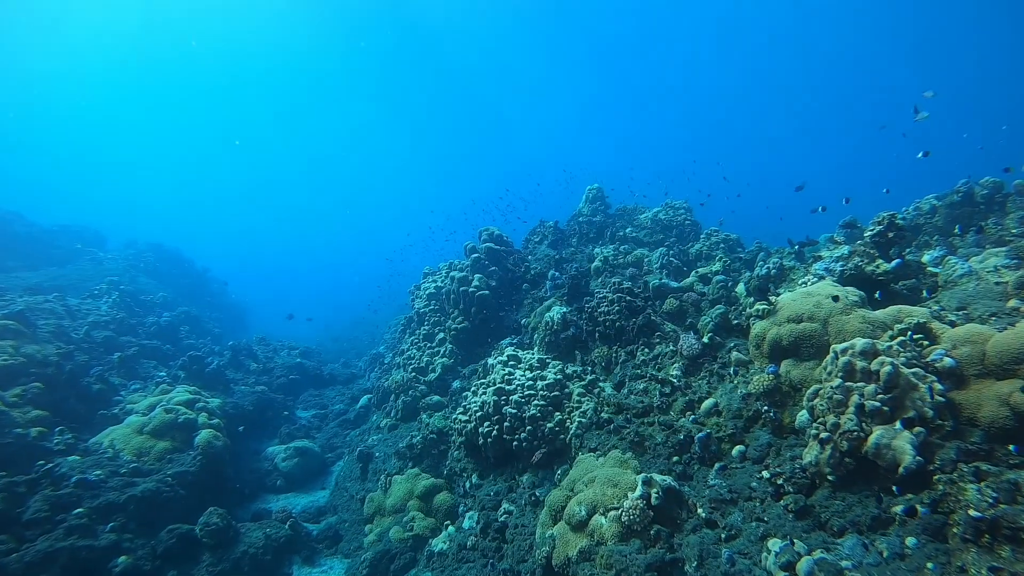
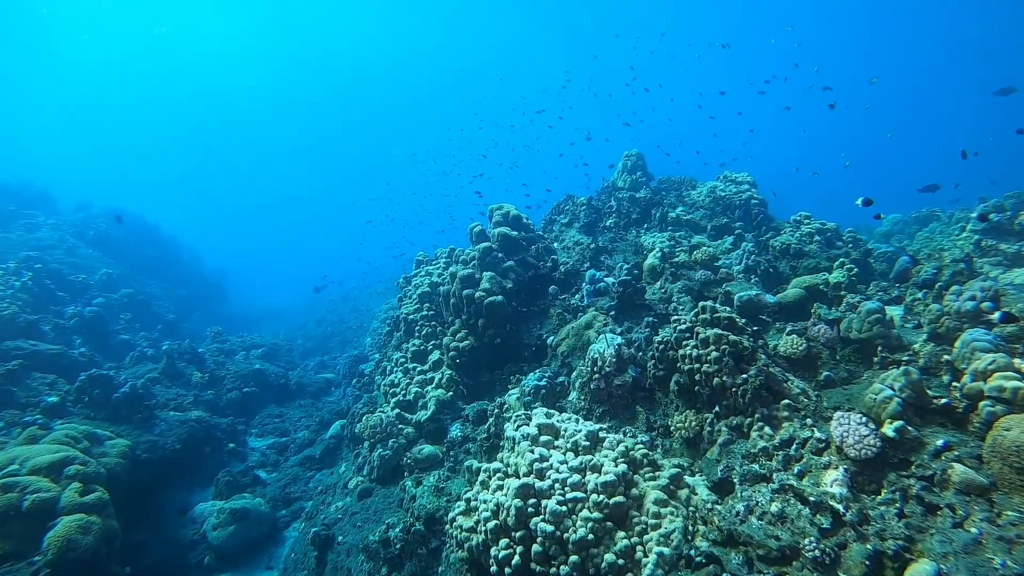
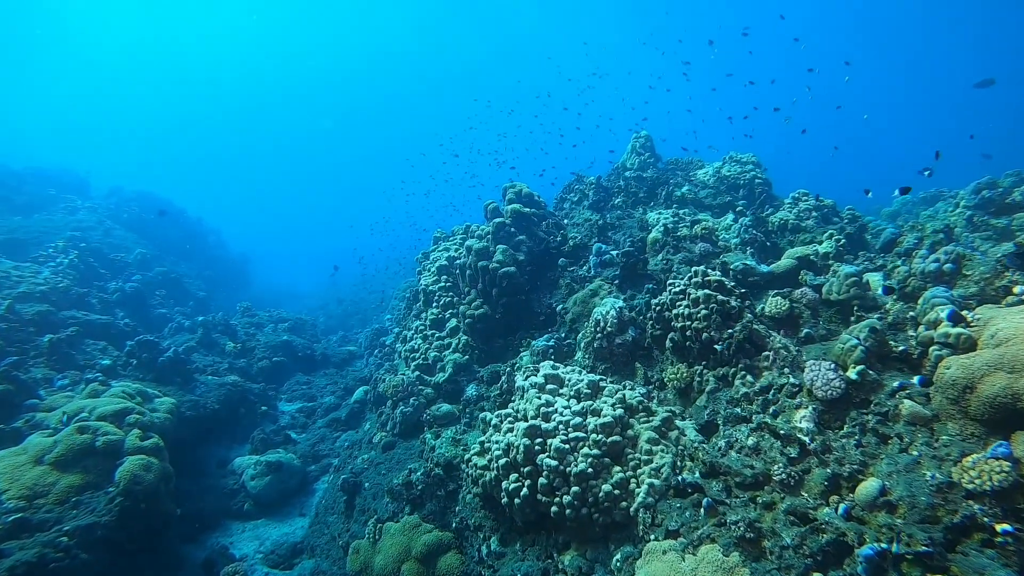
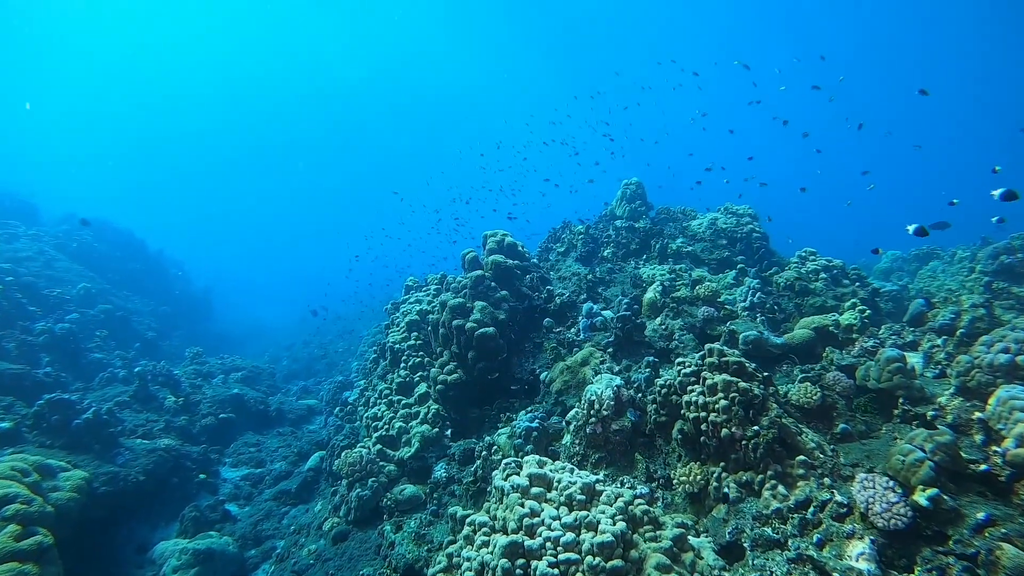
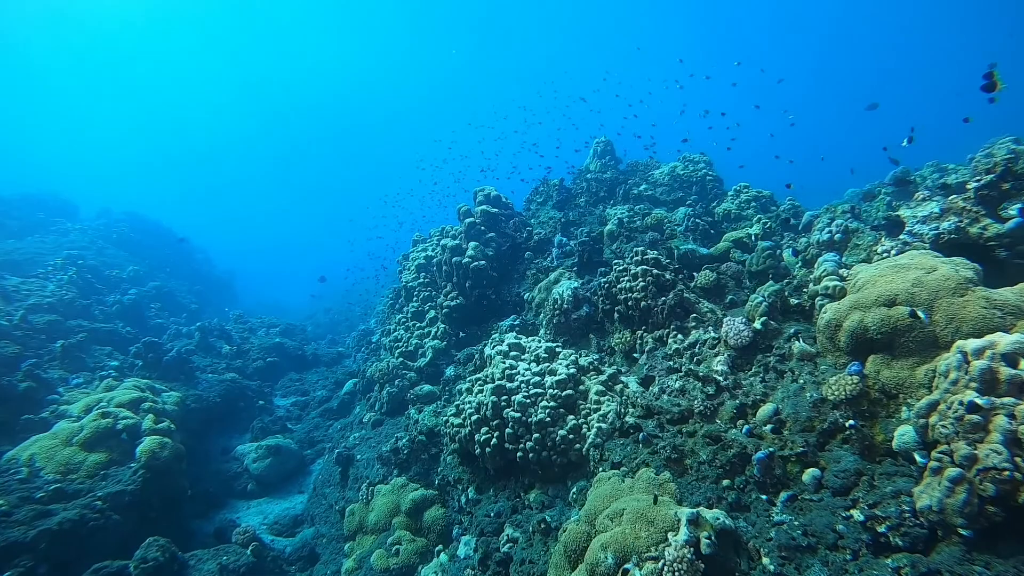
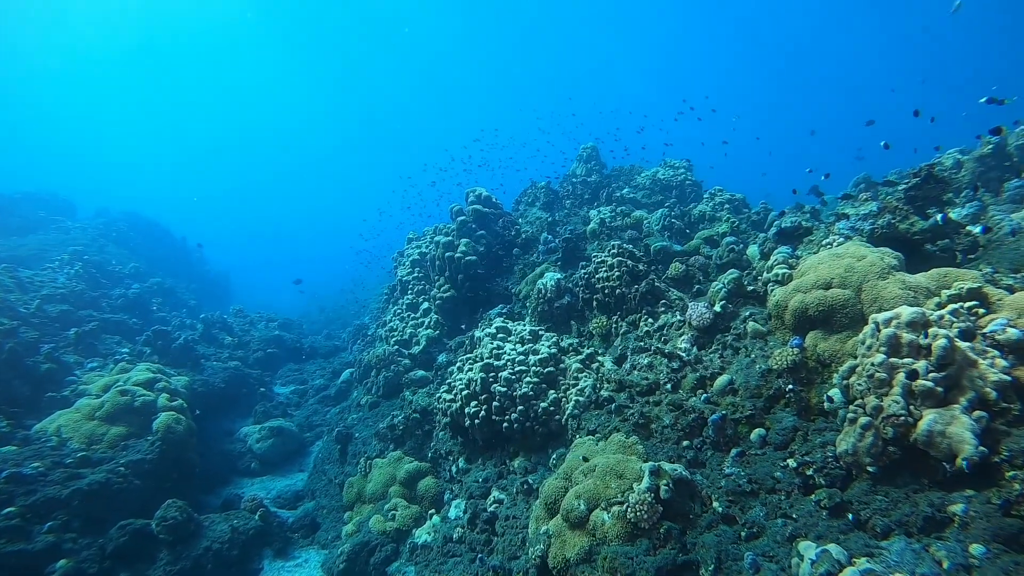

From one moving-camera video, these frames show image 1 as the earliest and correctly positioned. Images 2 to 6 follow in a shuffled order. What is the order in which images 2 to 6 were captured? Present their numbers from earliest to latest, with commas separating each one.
6, 5, 3, 2, 4
